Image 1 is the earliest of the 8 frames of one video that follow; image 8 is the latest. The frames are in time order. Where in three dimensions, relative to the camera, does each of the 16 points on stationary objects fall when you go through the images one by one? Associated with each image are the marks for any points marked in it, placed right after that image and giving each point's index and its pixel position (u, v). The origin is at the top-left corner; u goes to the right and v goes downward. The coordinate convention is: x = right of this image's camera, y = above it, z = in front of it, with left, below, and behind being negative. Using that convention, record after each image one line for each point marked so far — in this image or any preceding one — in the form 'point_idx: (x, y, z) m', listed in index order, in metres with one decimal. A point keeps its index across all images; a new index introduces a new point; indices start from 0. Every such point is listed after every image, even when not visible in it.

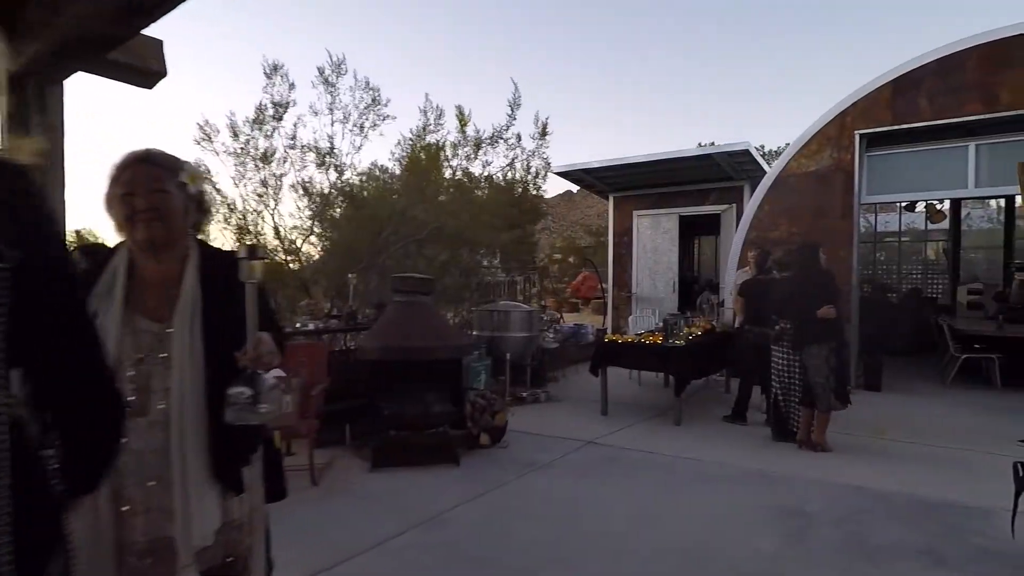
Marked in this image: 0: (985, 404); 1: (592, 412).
0: (+5.8, -1.4, +7.0) m
1: (+0.9, -1.5, +6.8) m
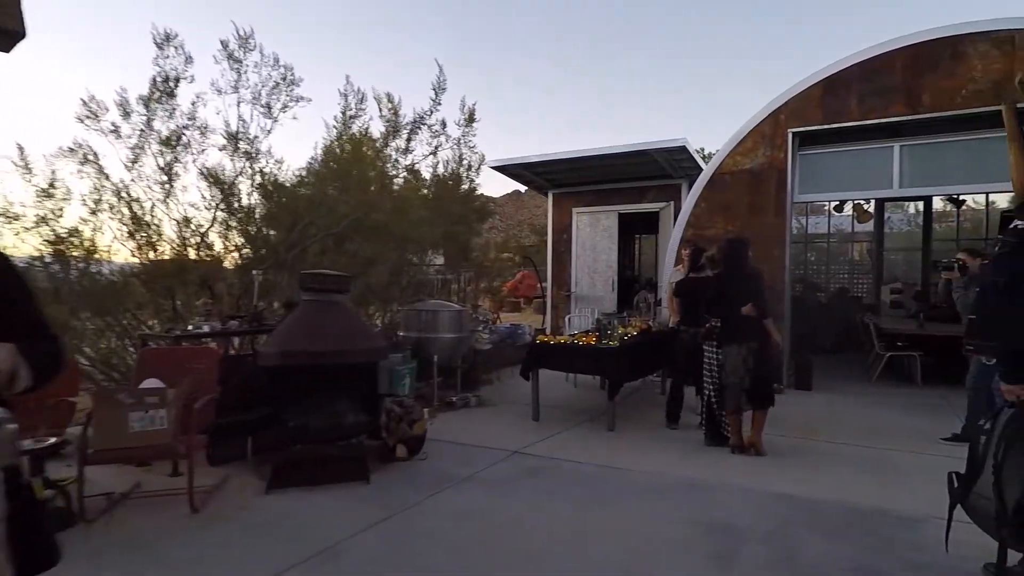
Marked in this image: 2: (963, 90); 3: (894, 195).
0: (+4.9, -1.4, +7.1) m
1: (+0.1, -1.5, +6.4) m
2: (+5.3, +2.4, +6.7) m
3: (+4.9, +1.2, +7.2) m
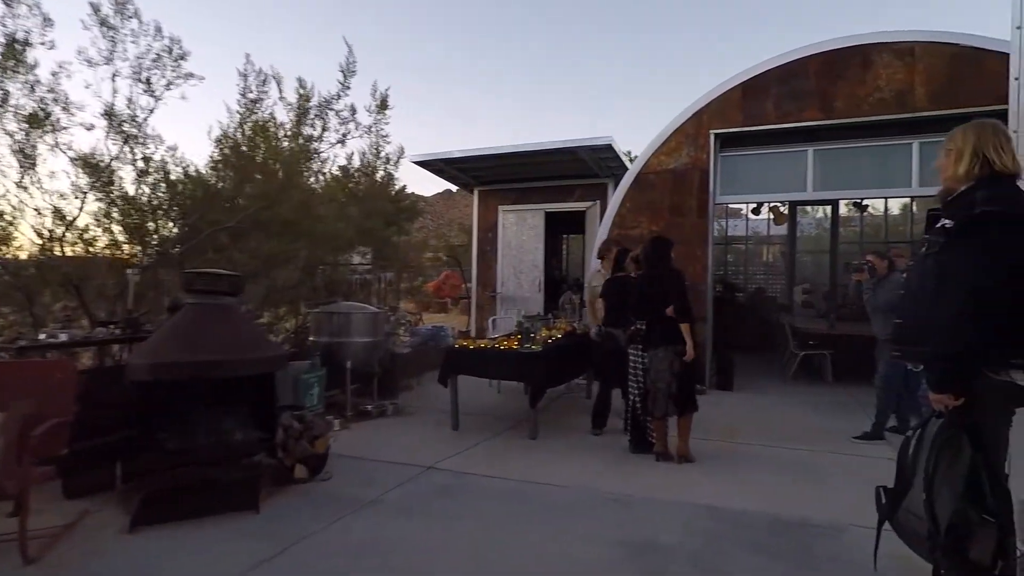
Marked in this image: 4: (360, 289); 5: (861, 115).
0: (+3.9, -1.4, +7.3) m
1: (-0.8, -1.5, +6.1) m
2: (+4.4, +2.3, +6.9) m
3: (+3.9, +1.2, +7.4) m
4: (-2.2, 0.0, +8.3) m
5: (+4.3, +2.1, +7.0) m
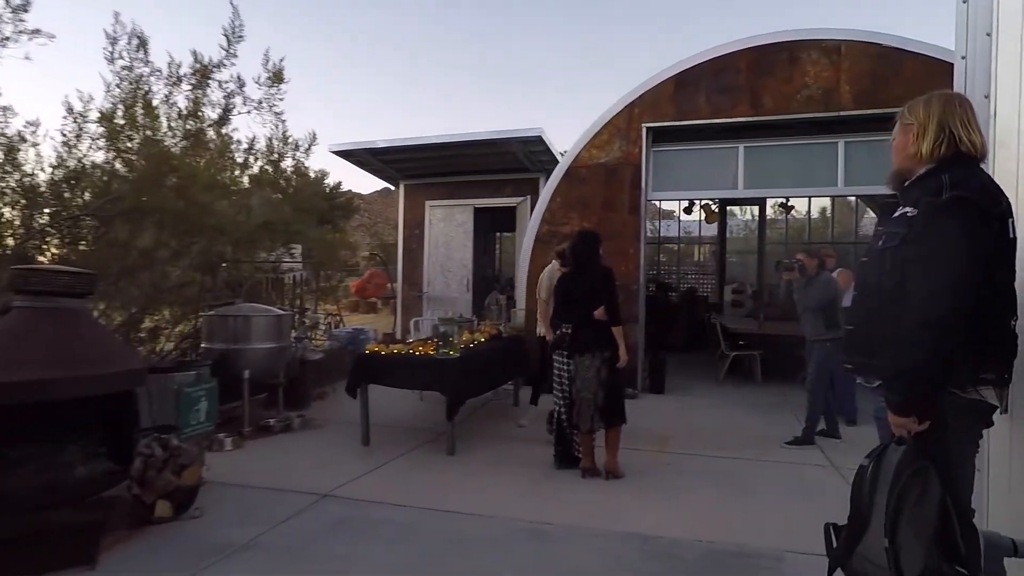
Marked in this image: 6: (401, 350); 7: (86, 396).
0: (+3.0, -1.4, +7.1) m
1: (-1.6, -1.5, +5.4) m
2: (+3.5, +2.3, +6.9) m
3: (+2.9, +1.2, +7.3) m
4: (-3.2, 0.0, +7.5) m
5: (+3.4, +2.1, +6.9) m
6: (-1.0, -0.6, +5.3) m
7: (-2.5, -0.6, +3.3) m
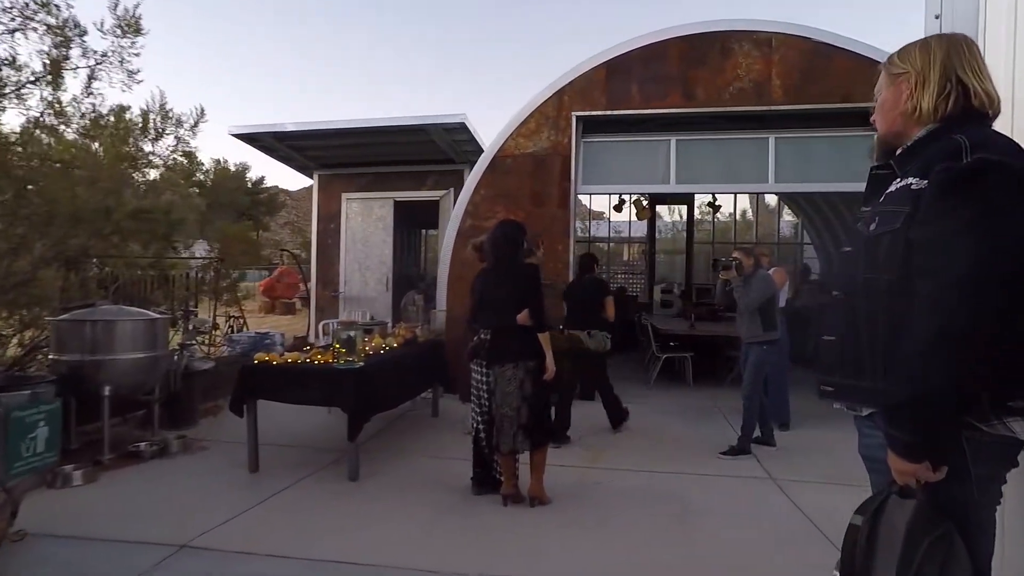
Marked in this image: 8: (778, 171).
0: (+2.0, -1.4, +6.8) m
1: (-2.3, -1.5, +4.6) m
2: (+2.6, +2.4, +6.6) m
3: (+1.9, +1.2, +7.0) m
4: (-4.2, 0.0, +6.5) m
5: (+2.5, +2.1, +6.7) m
6: (-1.7, -0.6, +4.6) m
7: (-2.9, -0.6, +2.4) m
8: (+3.2, +1.4, +6.8) m
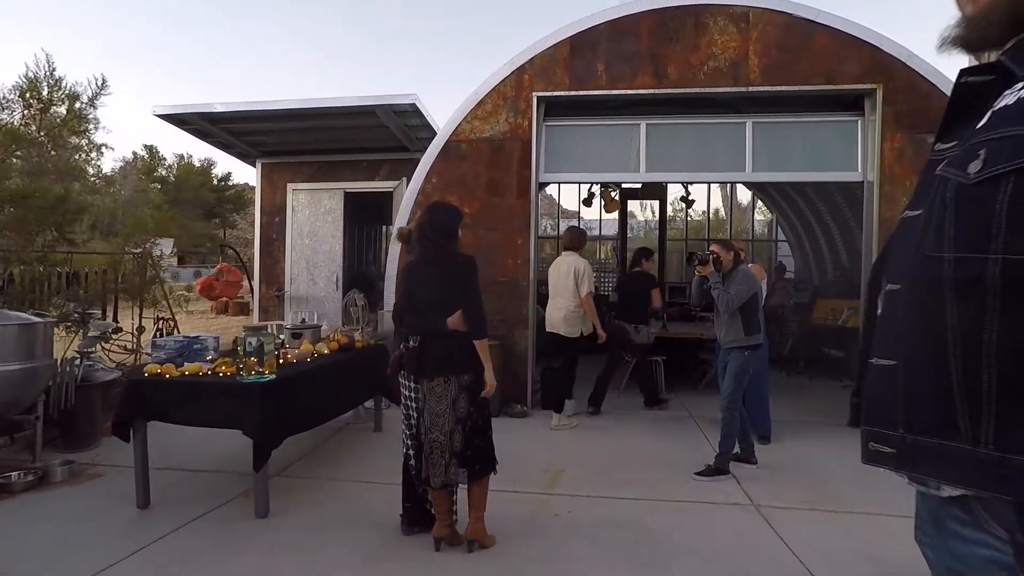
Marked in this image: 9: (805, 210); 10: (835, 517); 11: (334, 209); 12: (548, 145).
0: (+1.5, -1.4, +6.2) m
1: (-2.7, -1.5, +3.9) m
2: (+2.1, +2.4, +6.1) m
3: (+1.4, +1.2, +6.4) m
4: (-4.6, 0.0, +5.6) m
5: (+2.0, +2.2, +6.1) m
6: (-2.1, -0.6, +3.8) m
7: (-3.2, -0.6, +1.6) m
8: (+2.7, +1.4, +6.3) m
9: (+4.9, +1.3, +9.5) m
10: (+2.2, -1.6, +3.9) m
11: (-2.8, +1.2, +8.8) m
12: (+0.4, +1.7, +6.6) m
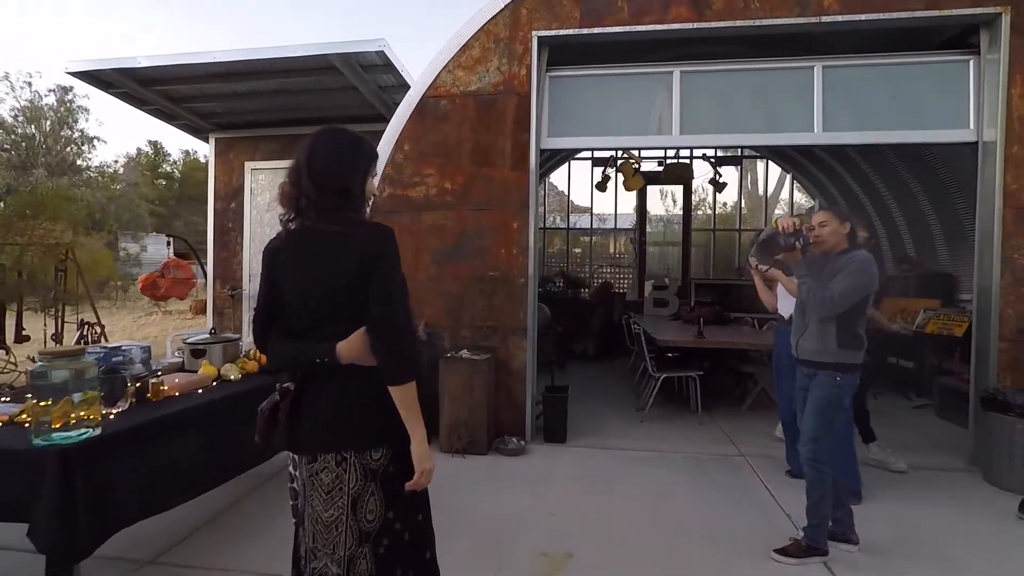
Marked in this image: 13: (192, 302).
0: (+1.5, -1.4, +4.8) m
1: (-2.8, -1.5, +2.5) m
2: (+2.0, +2.4, +4.6) m
3: (+1.4, +1.2, +4.9) m
4: (-4.7, 0.0, +4.2) m
5: (+1.9, +2.2, +4.6) m
6: (-2.2, -0.6, +2.4) m
7: (-3.4, -0.6, +0.2) m
8: (+2.6, +1.4, +4.7) m
9: (+4.9, +1.3, +7.9) m
10: (+2.1, -1.5, +2.4) m
11: (-2.8, +1.2, +7.4) m
12: (+0.4, +1.7, +5.1) m
13: (-8.0, -0.4, +14.1) m
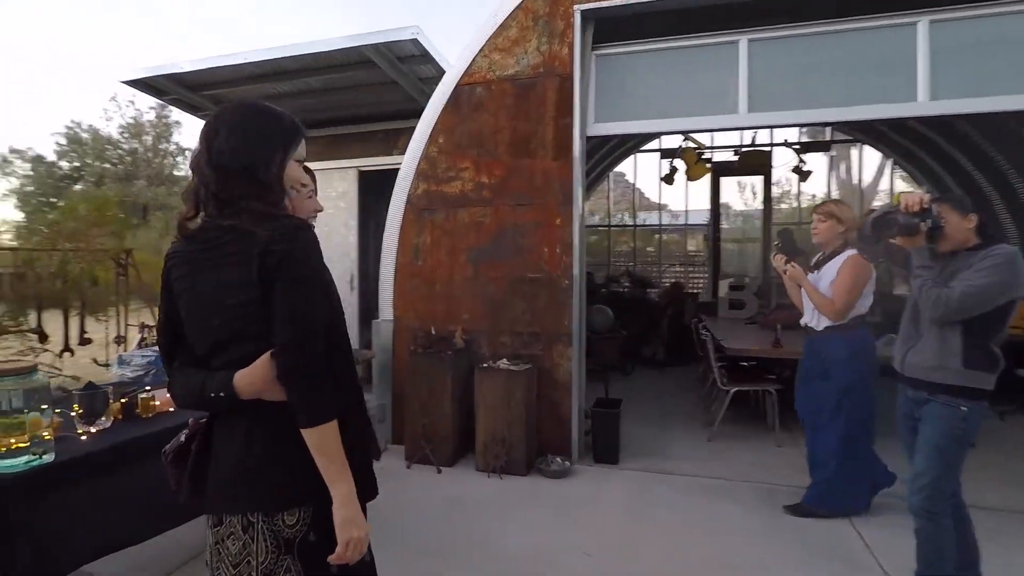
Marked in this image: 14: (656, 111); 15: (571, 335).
0: (+1.8, -1.4, +4.1) m
1: (-2.7, -1.5, +2.4) m
2: (+2.3, +2.4, +3.8) m
3: (+1.7, +1.2, +4.2) m
4: (-4.4, 0.0, +4.4) m
5: (+2.2, +2.2, +3.8) m
6: (-2.2, -0.6, +2.3) m
7: (-3.6, -0.7, +0.2) m
8: (+2.9, +1.4, +3.9) m
9: (+5.6, +1.3, +6.8) m
10: (+2.1, -1.6, +1.6) m
11: (-2.1, +1.2, +7.2) m
12: (+0.7, +1.7, +4.6) m
13: (-6.4, -0.5, +14.6) m
14: (+1.1, +1.4, +4.5) m
15: (+0.4, -0.4, +4.3) m
